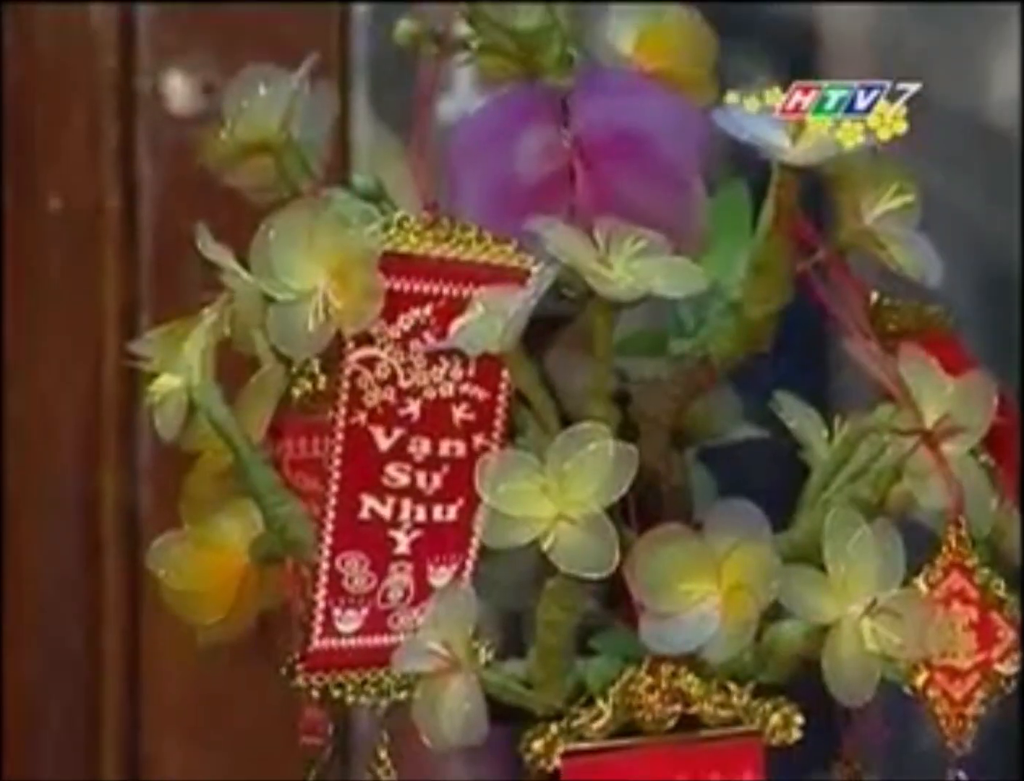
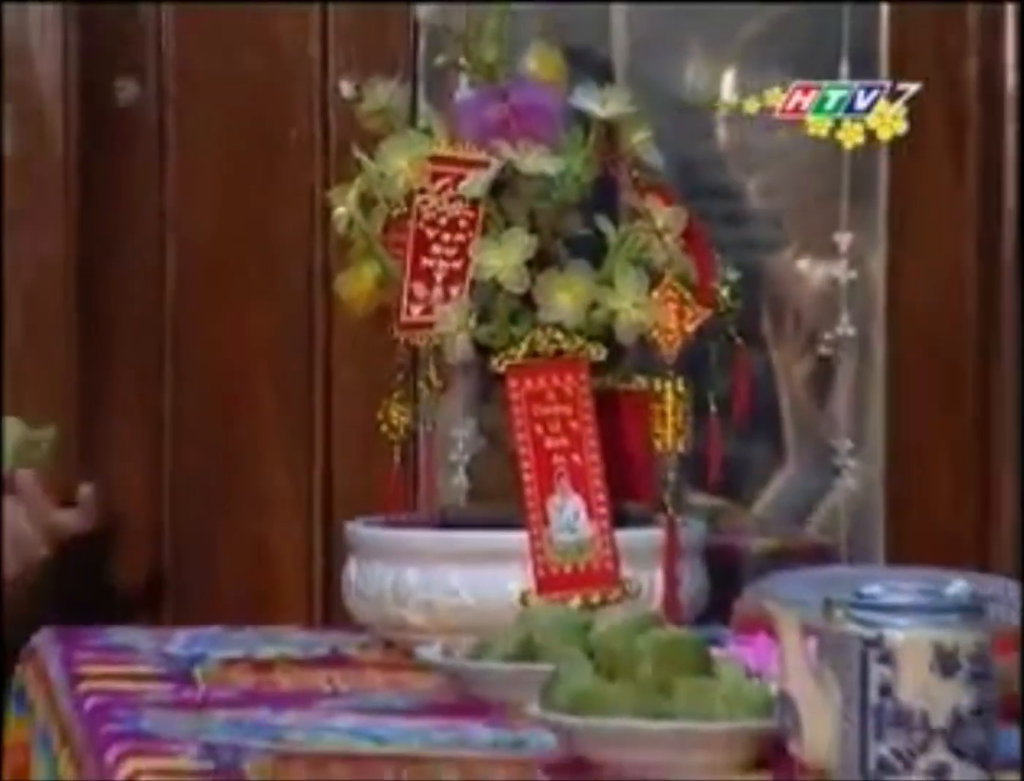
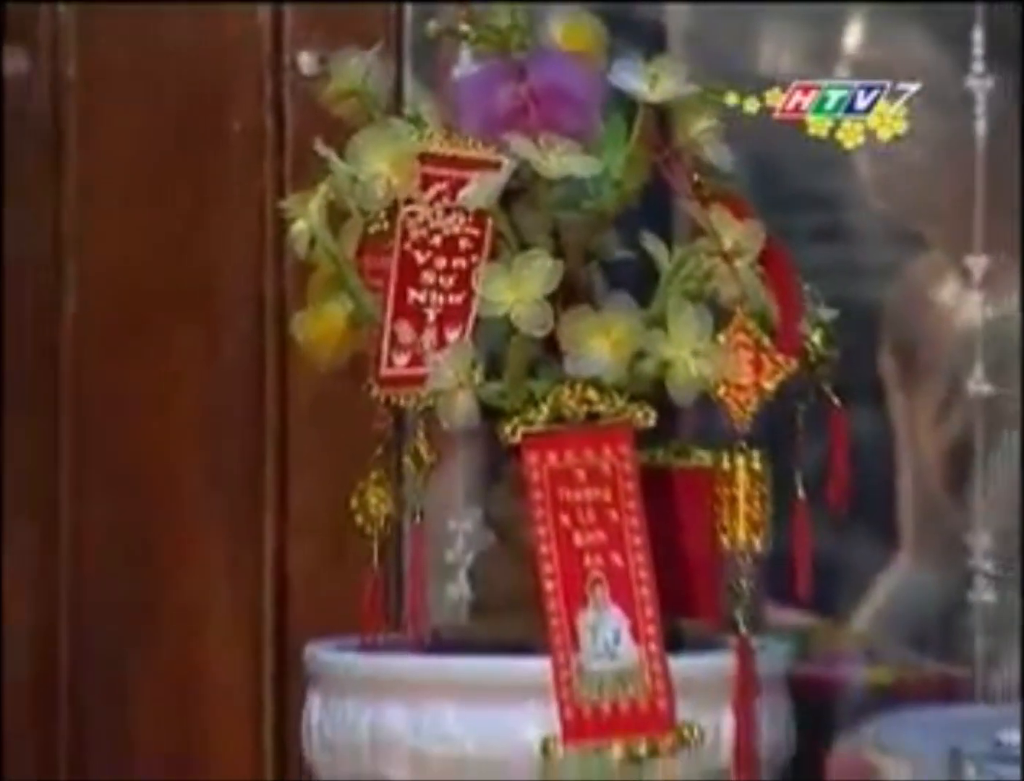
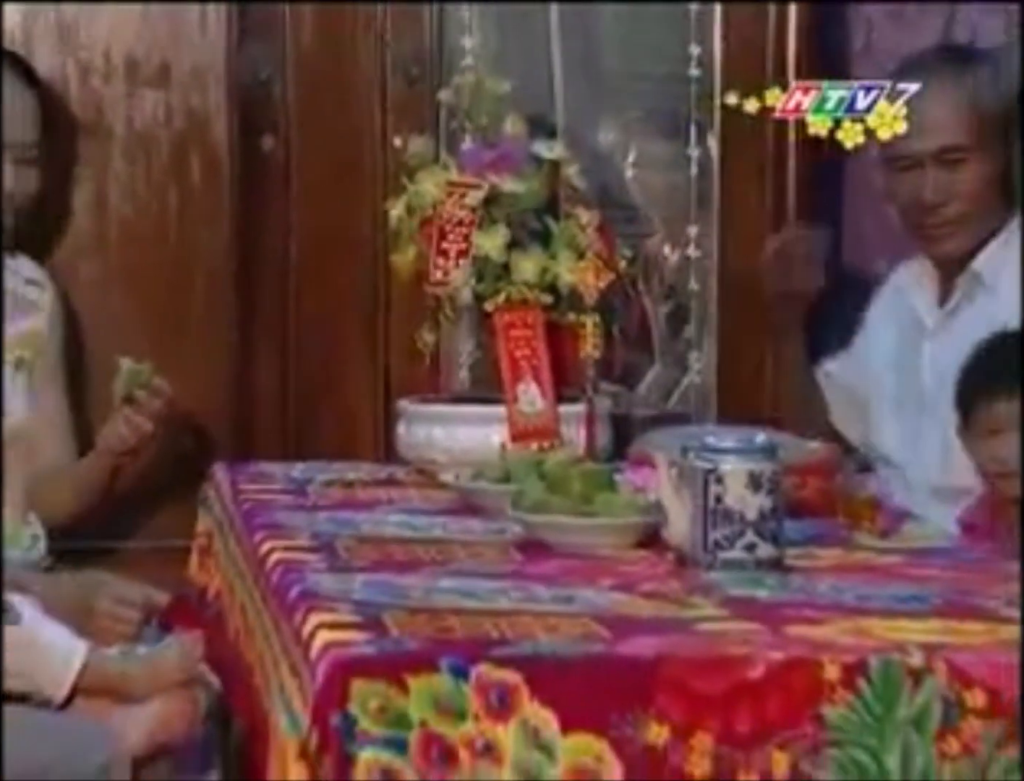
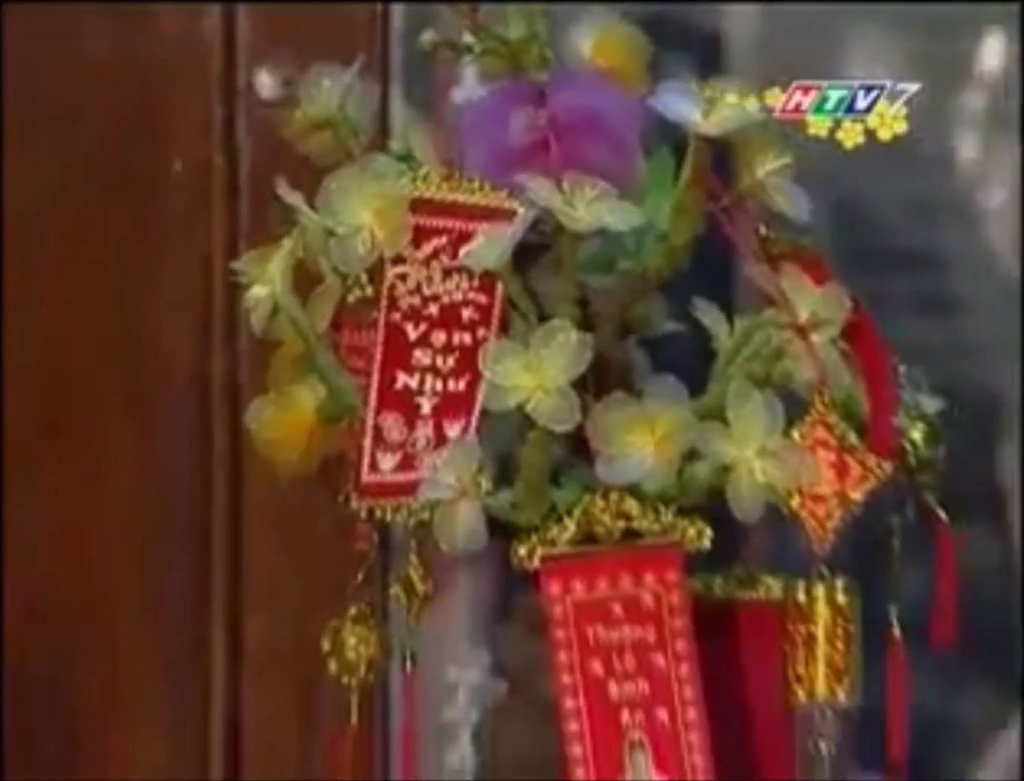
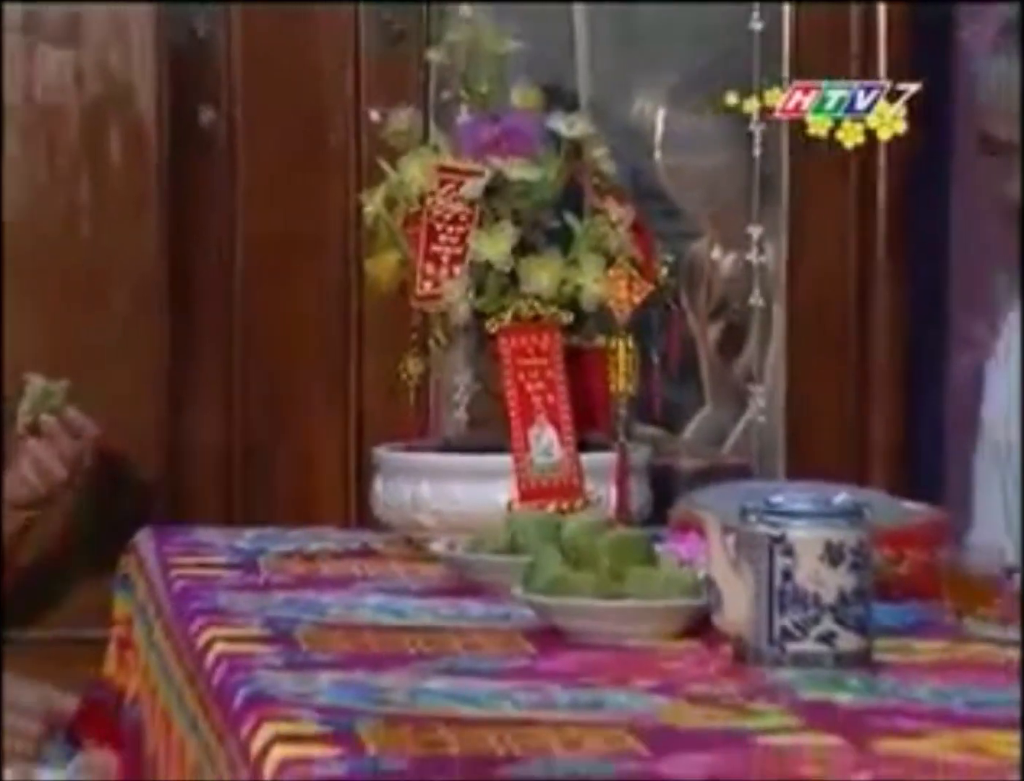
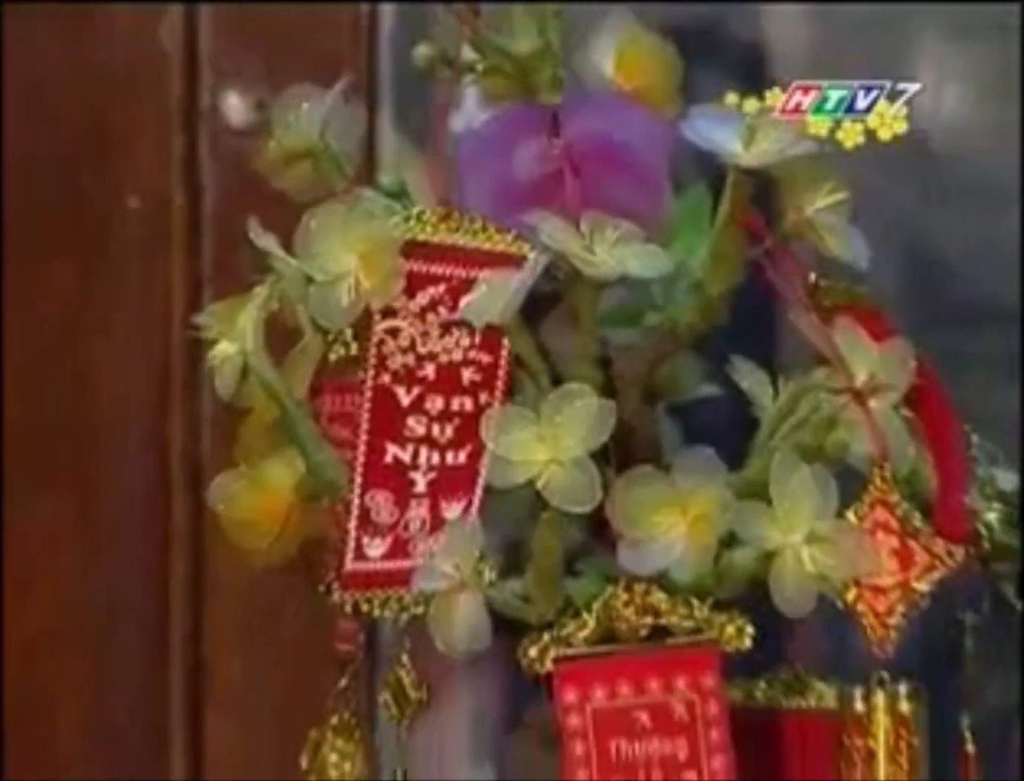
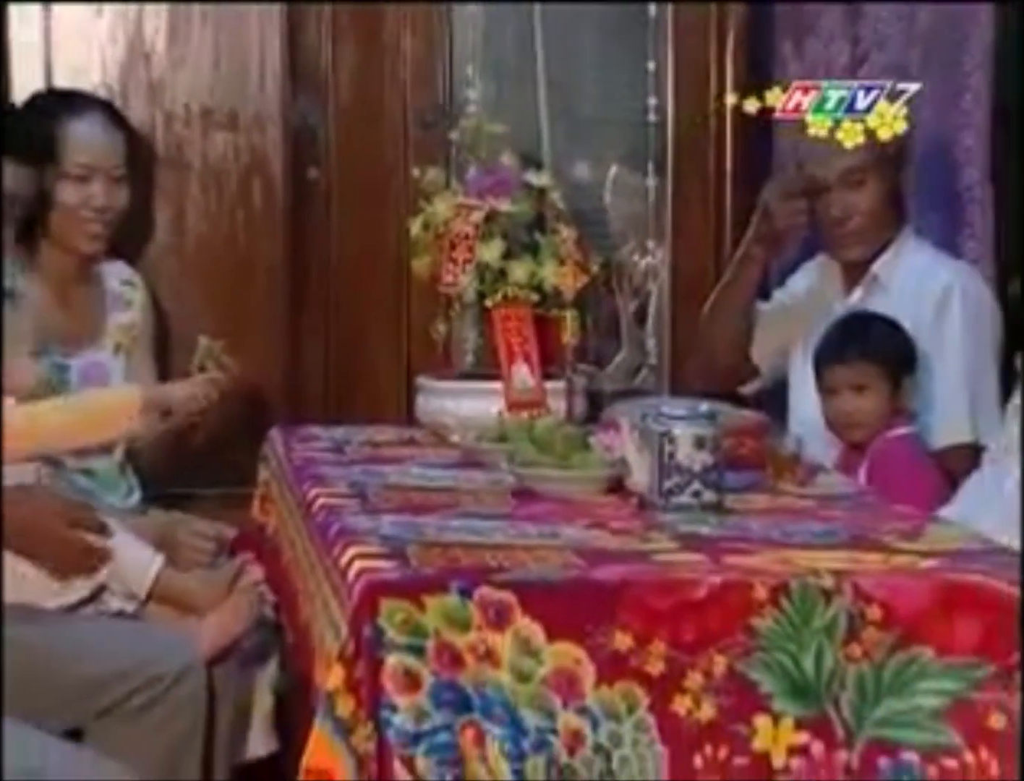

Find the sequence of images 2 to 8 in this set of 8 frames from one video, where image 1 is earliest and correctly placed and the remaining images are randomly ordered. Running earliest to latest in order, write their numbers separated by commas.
7, 5, 3, 2, 6, 4, 8
